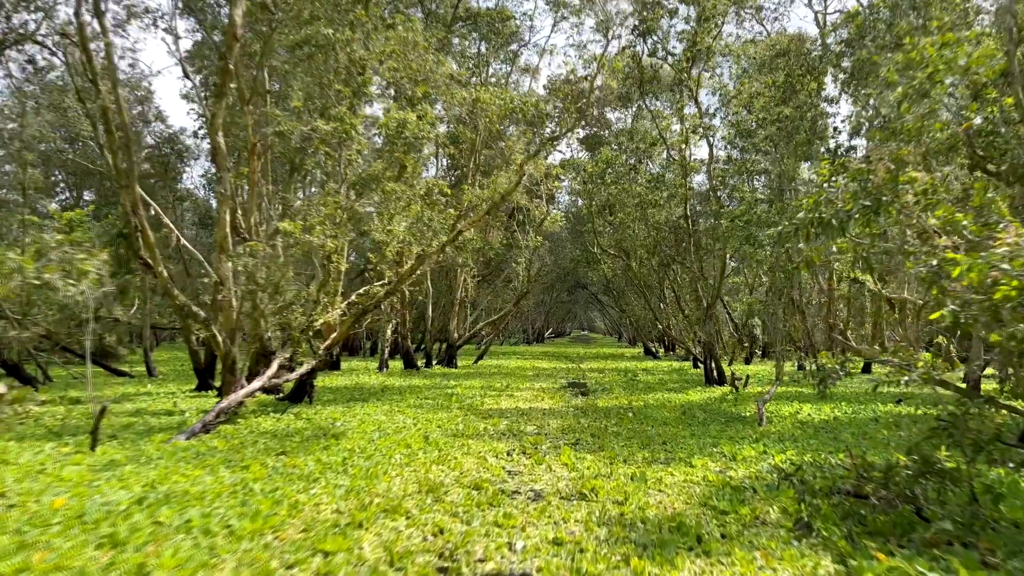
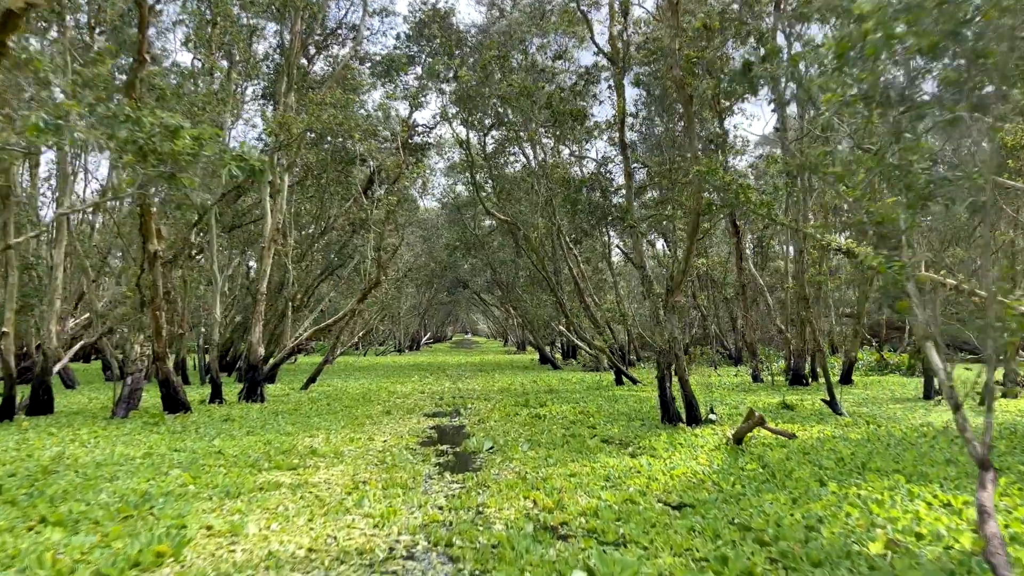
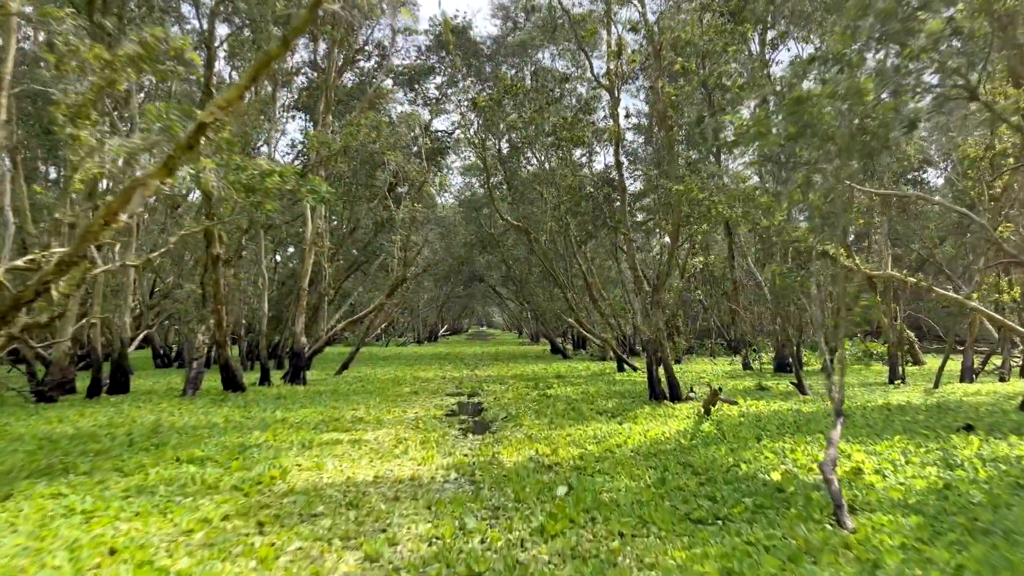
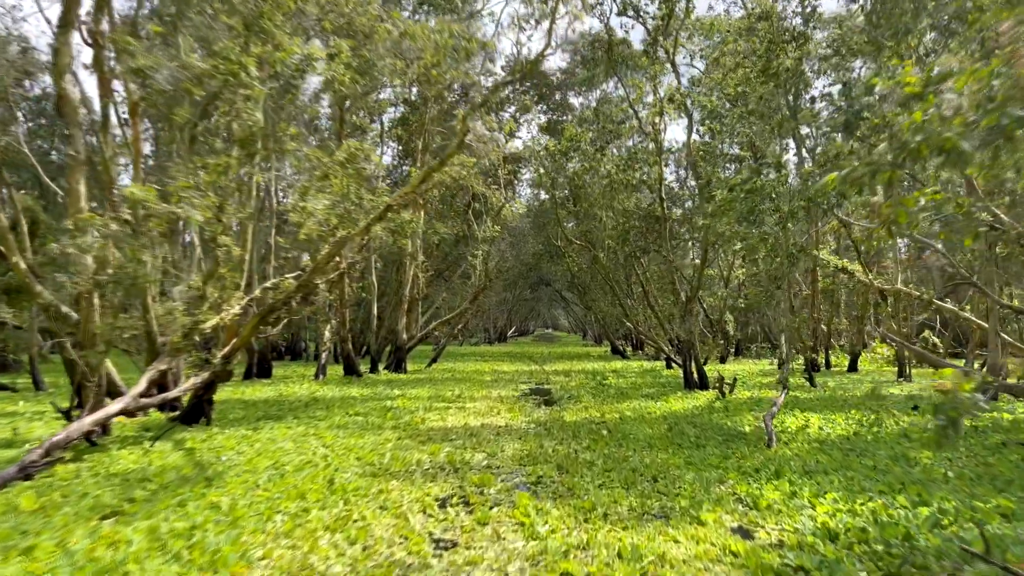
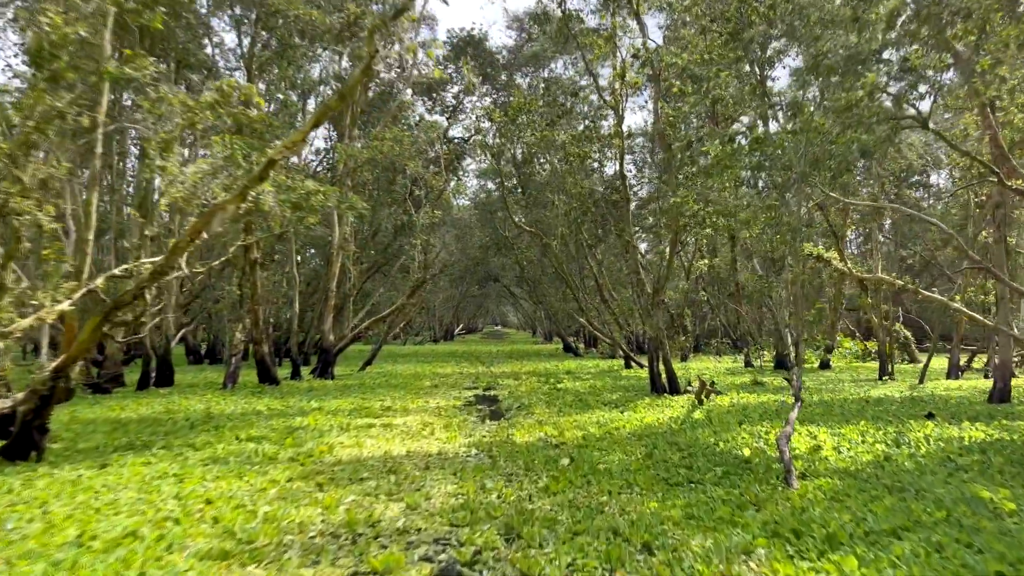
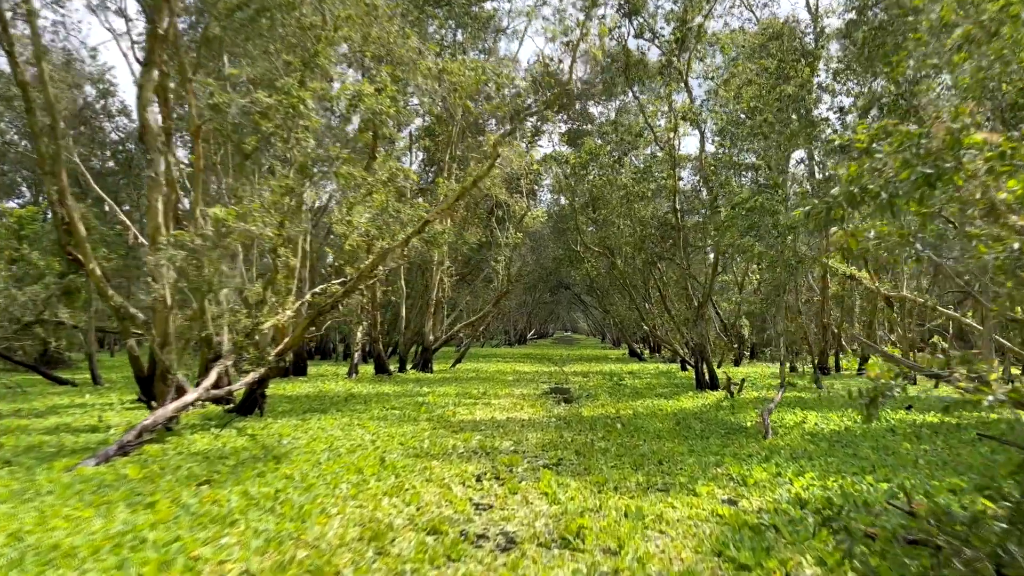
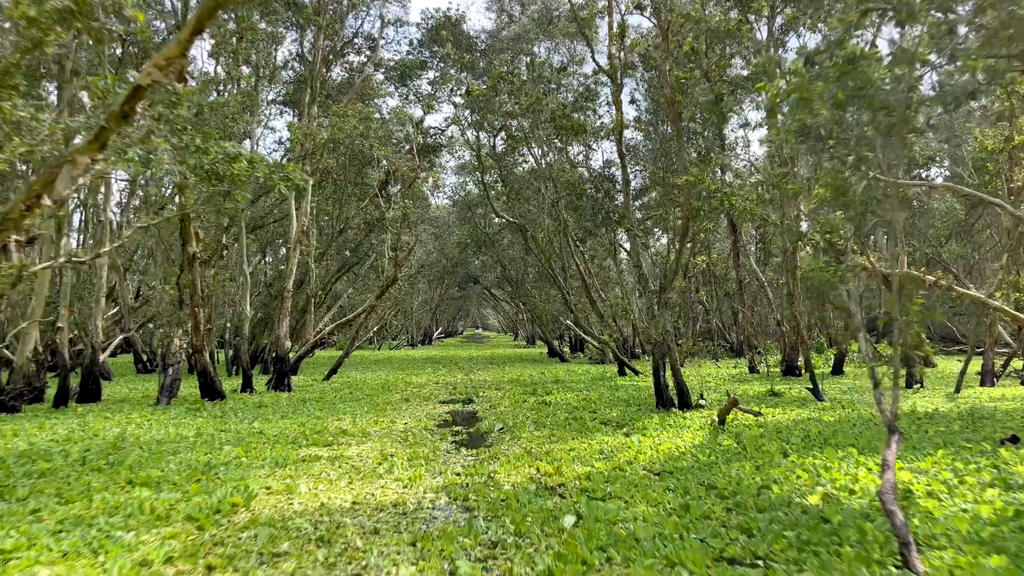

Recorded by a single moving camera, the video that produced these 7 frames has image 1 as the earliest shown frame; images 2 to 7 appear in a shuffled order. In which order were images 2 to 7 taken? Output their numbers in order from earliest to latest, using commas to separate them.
6, 4, 5, 3, 7, 2
